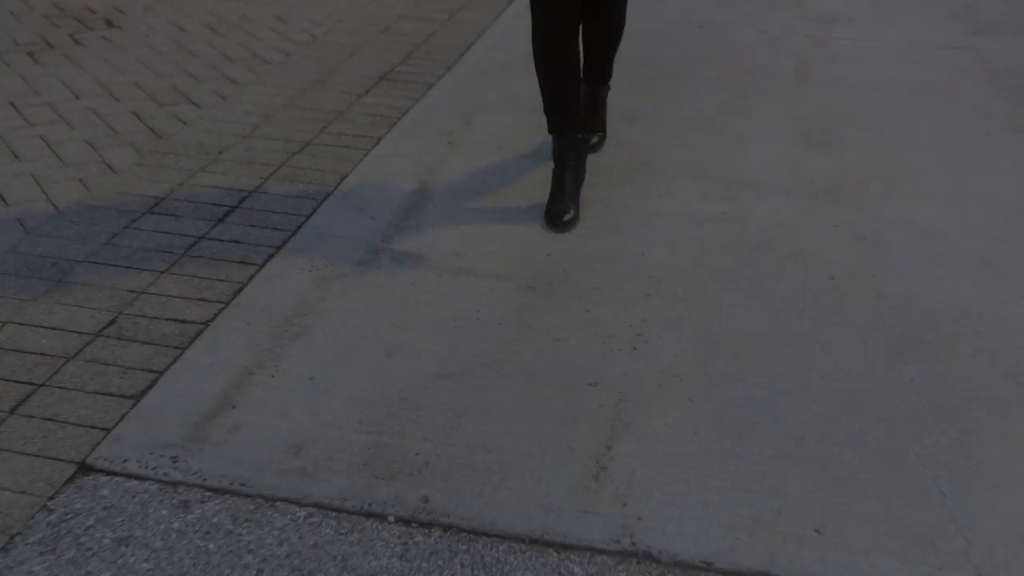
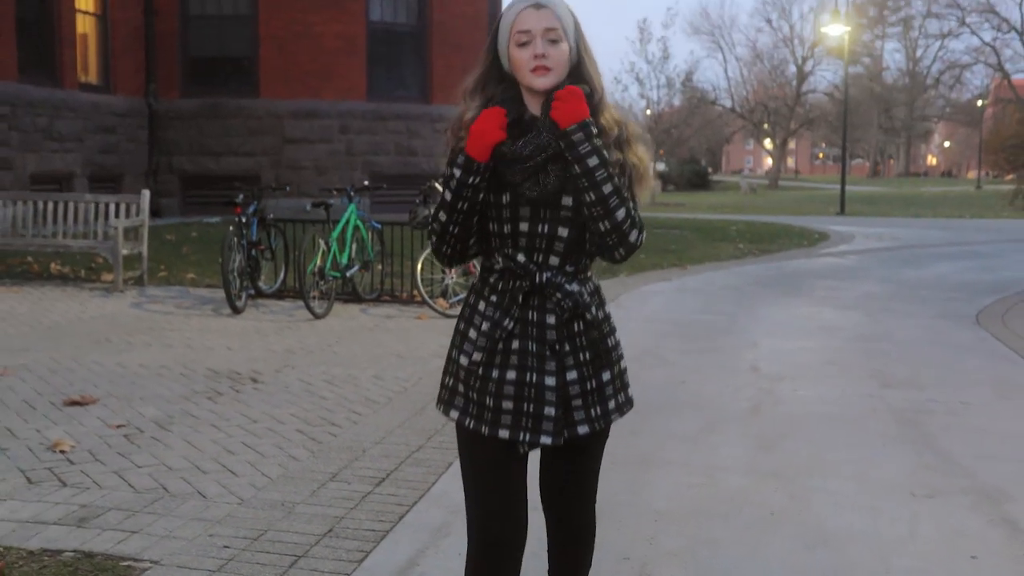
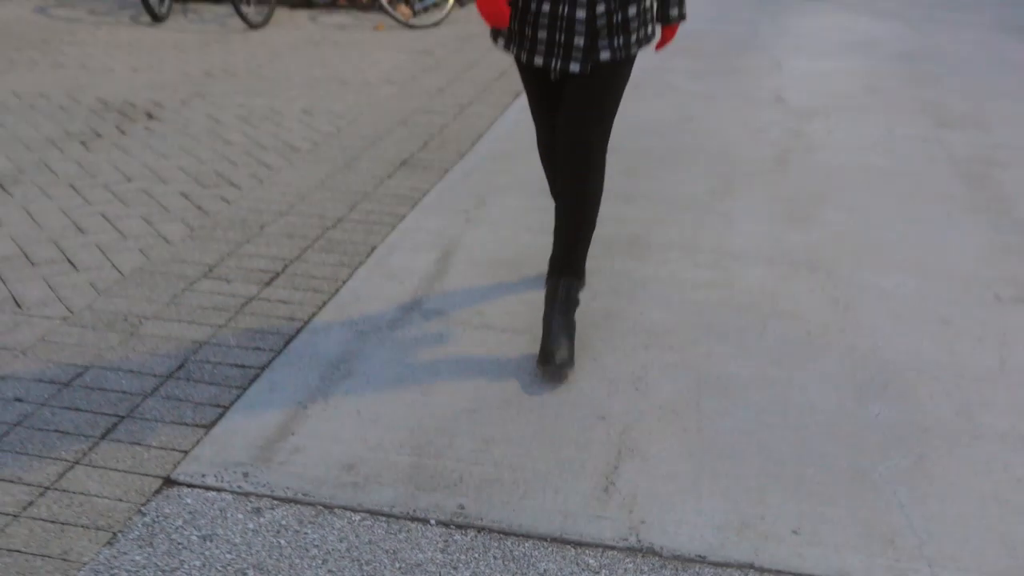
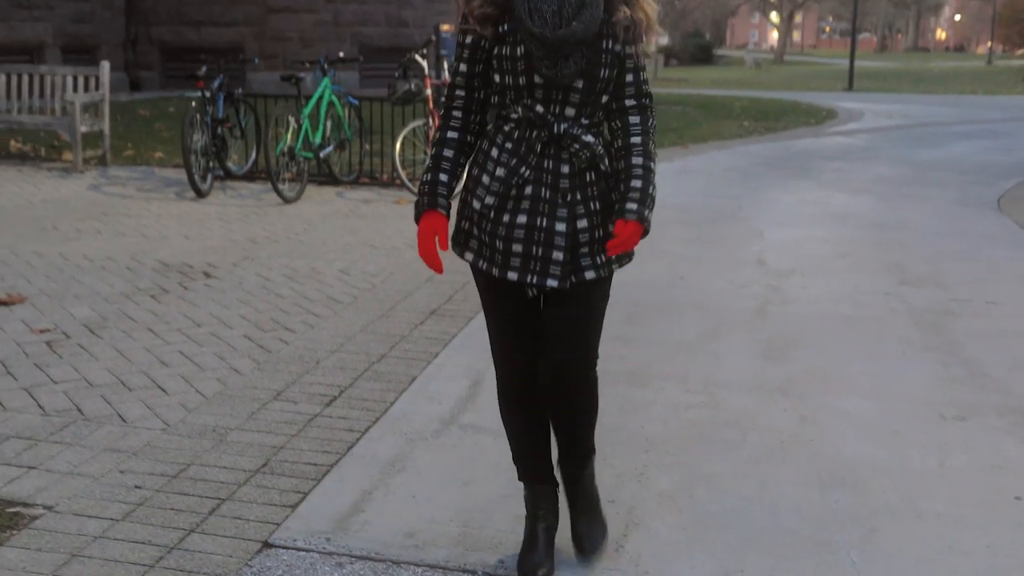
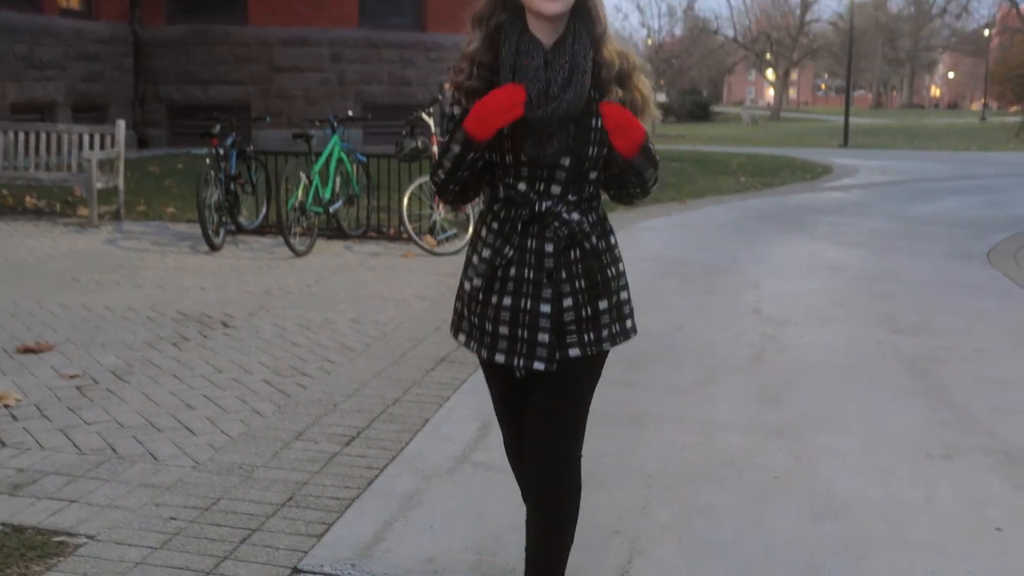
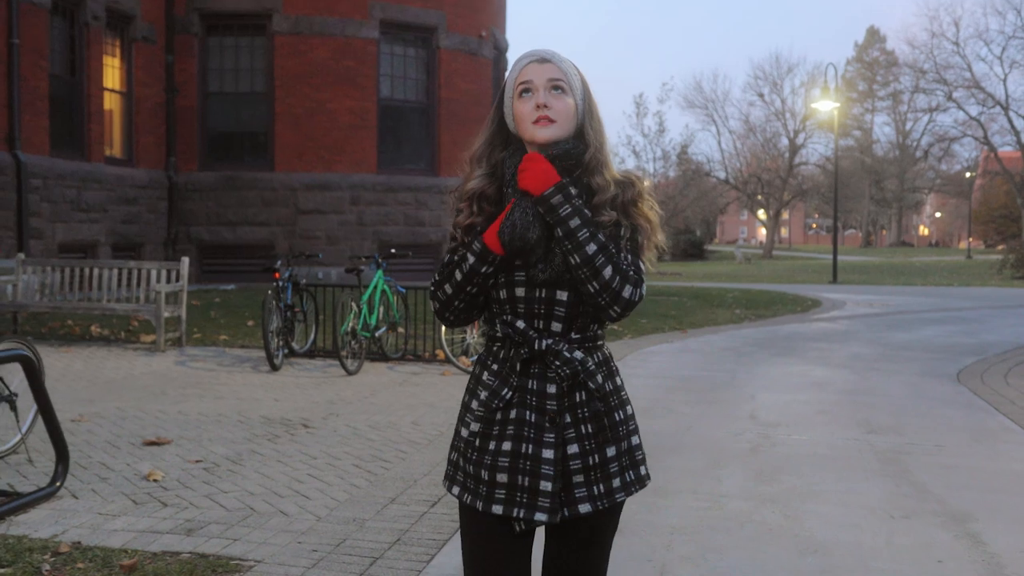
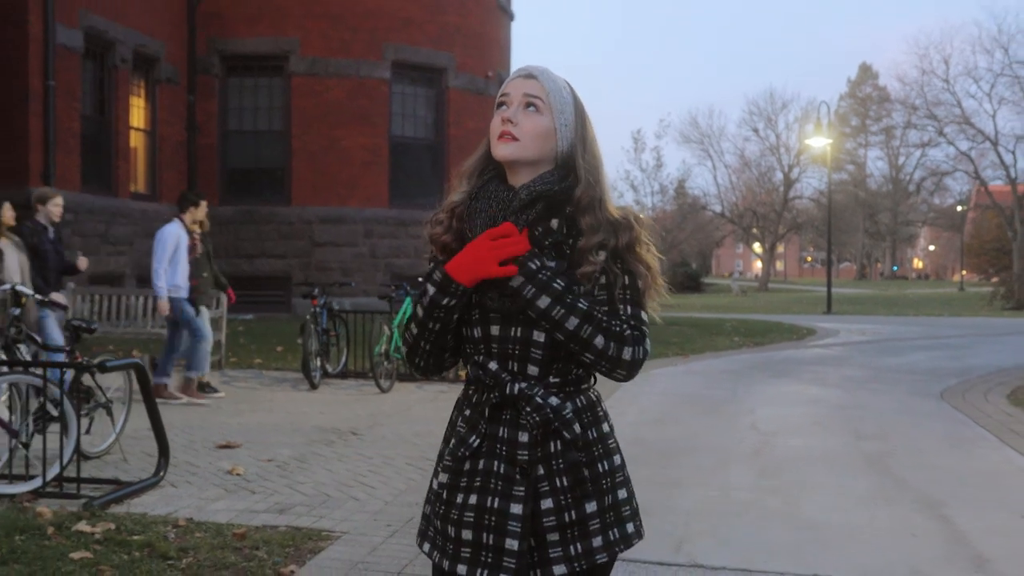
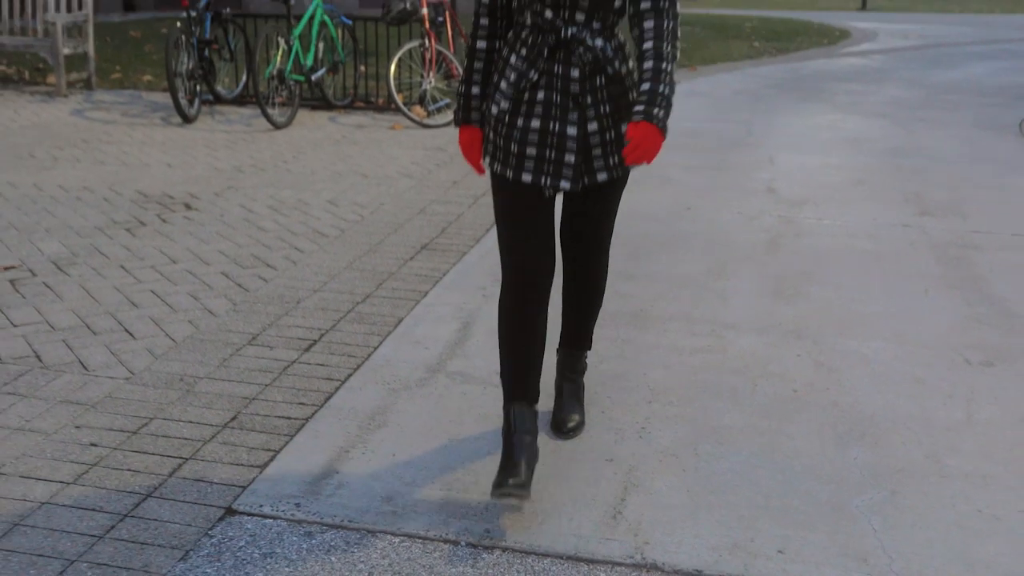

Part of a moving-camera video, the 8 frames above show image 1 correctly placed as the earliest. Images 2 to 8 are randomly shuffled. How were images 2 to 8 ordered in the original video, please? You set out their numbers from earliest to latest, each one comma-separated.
3, 8, 4, 5, 2, 6, 7
